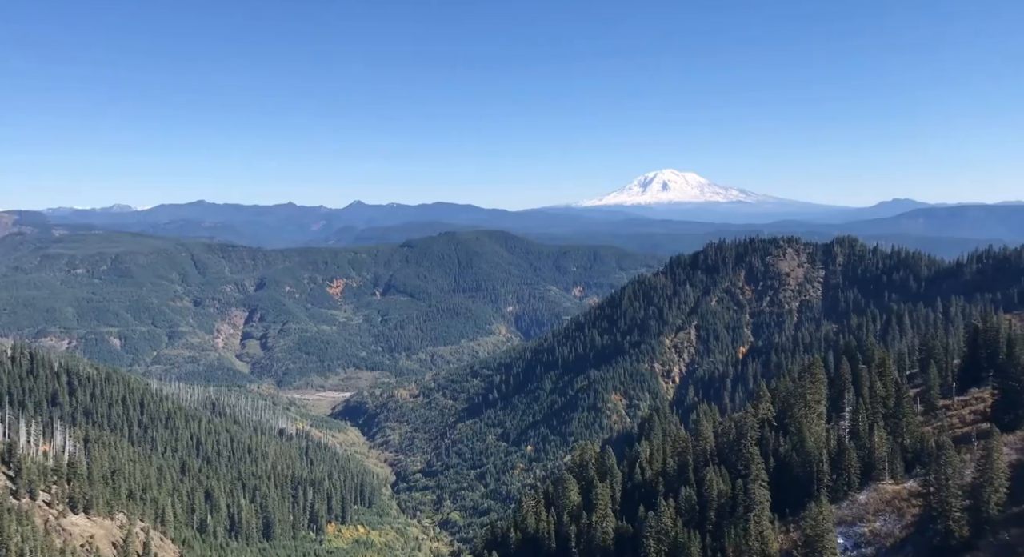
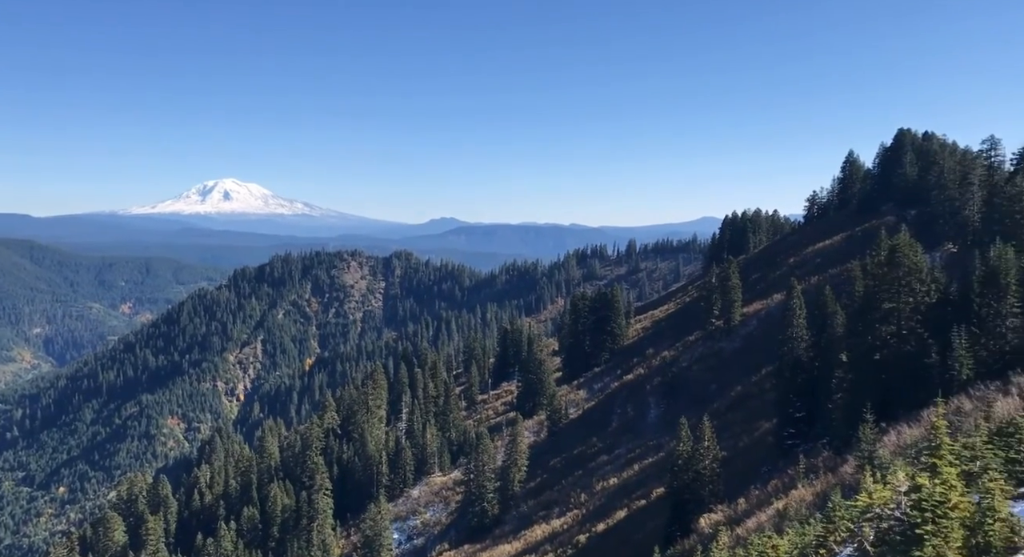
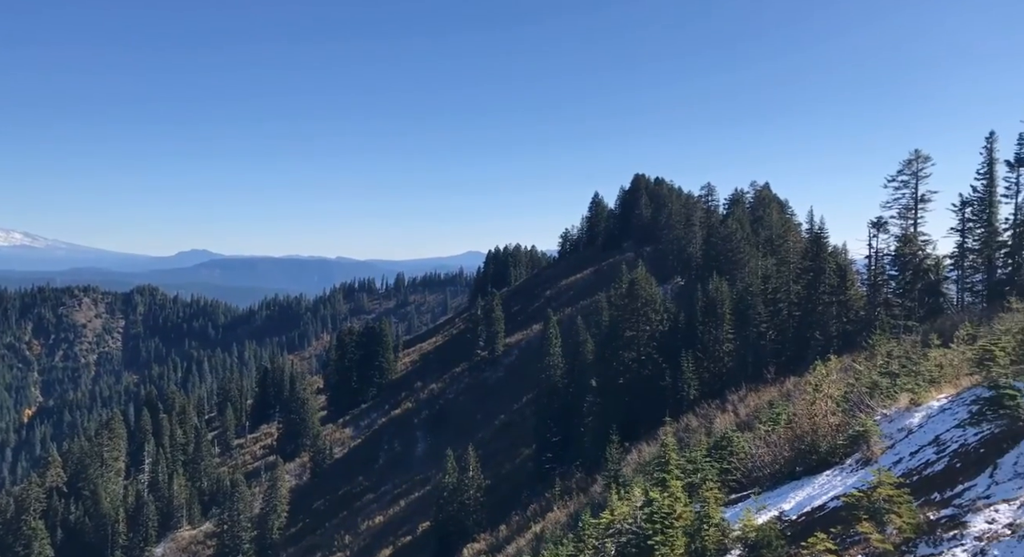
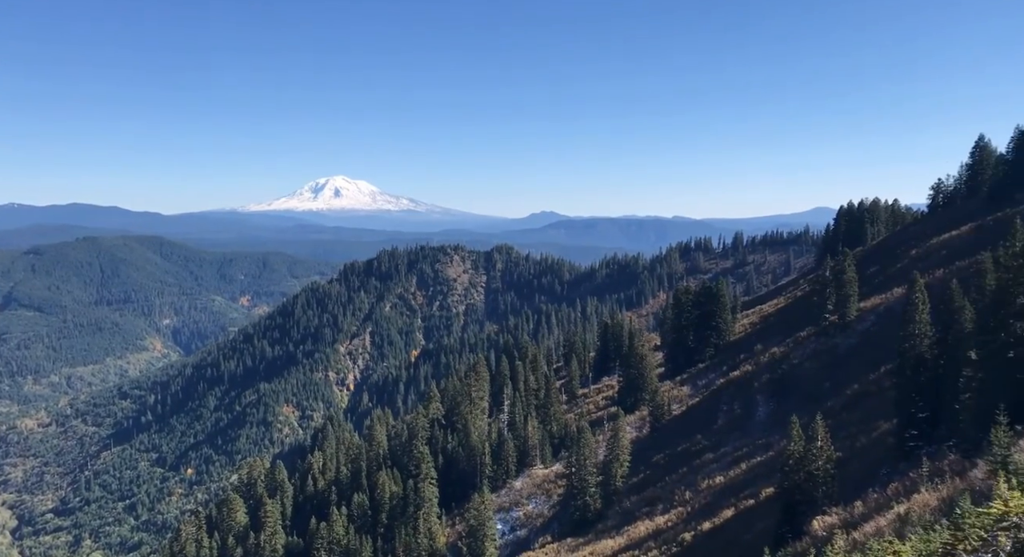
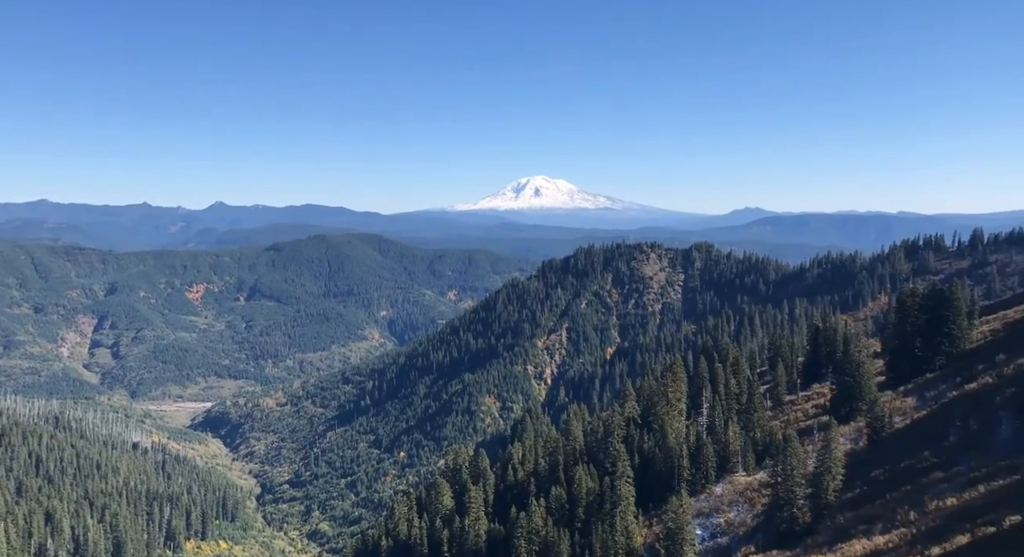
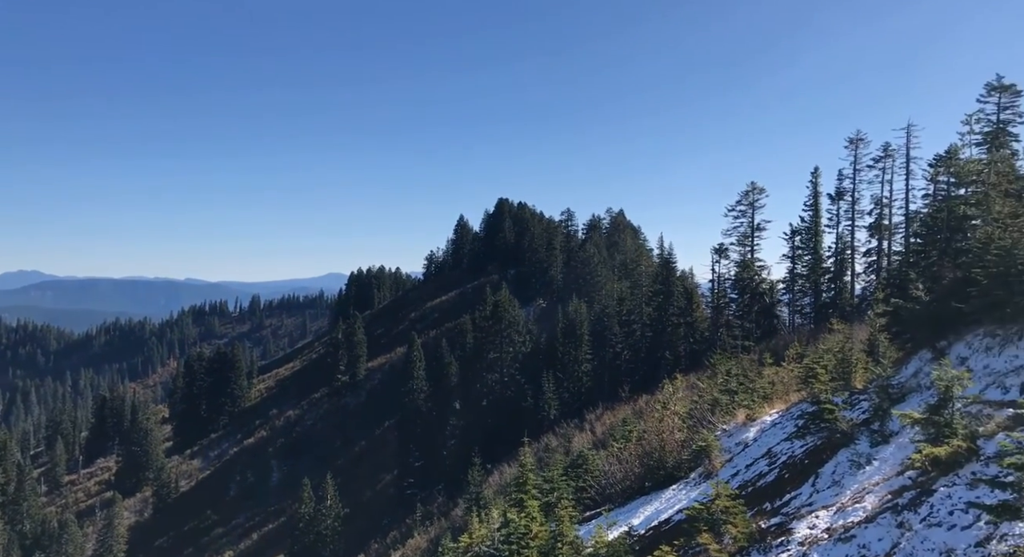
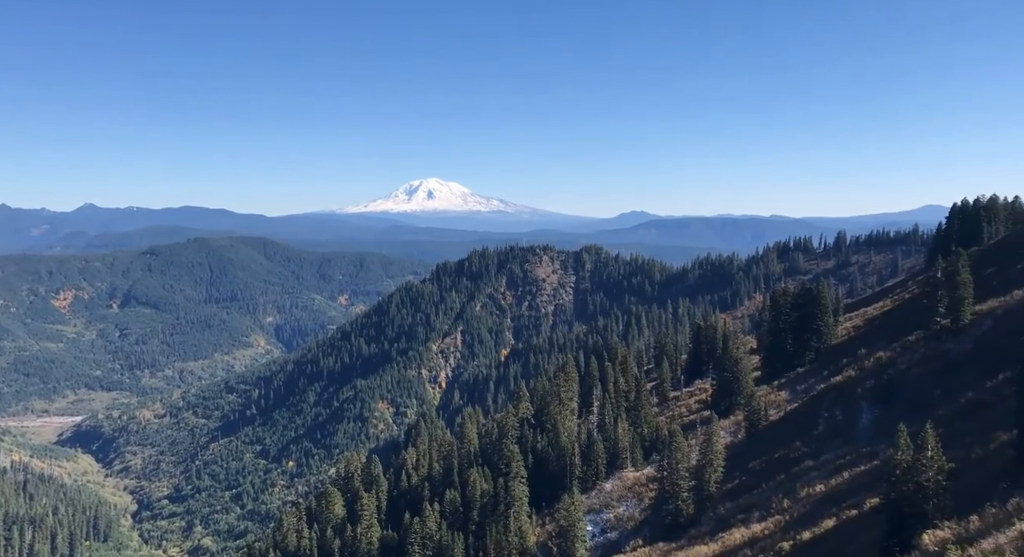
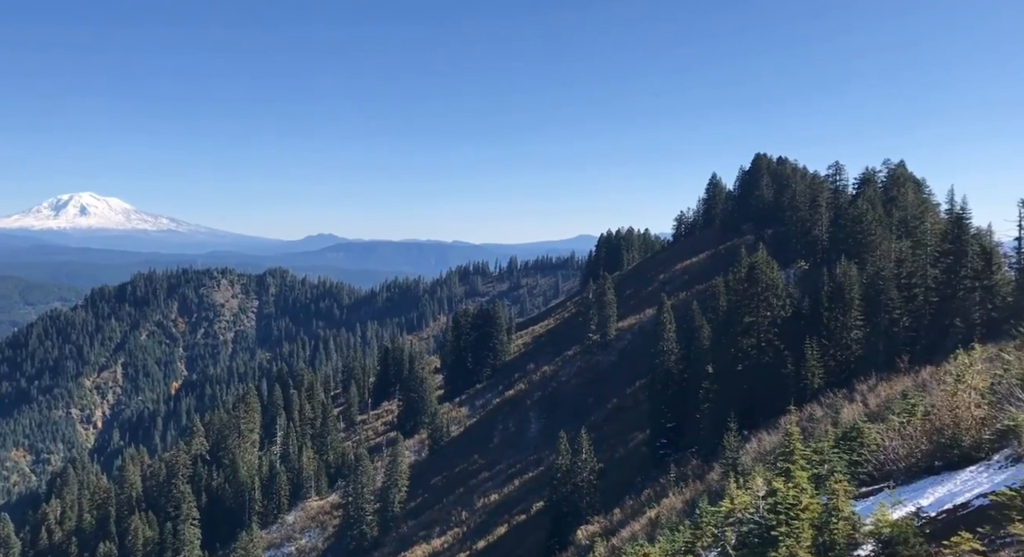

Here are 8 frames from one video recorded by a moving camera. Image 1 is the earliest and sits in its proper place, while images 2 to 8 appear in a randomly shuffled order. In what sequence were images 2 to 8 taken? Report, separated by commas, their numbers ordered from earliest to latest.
5, 7, 4, 2, 8, 3, 6
